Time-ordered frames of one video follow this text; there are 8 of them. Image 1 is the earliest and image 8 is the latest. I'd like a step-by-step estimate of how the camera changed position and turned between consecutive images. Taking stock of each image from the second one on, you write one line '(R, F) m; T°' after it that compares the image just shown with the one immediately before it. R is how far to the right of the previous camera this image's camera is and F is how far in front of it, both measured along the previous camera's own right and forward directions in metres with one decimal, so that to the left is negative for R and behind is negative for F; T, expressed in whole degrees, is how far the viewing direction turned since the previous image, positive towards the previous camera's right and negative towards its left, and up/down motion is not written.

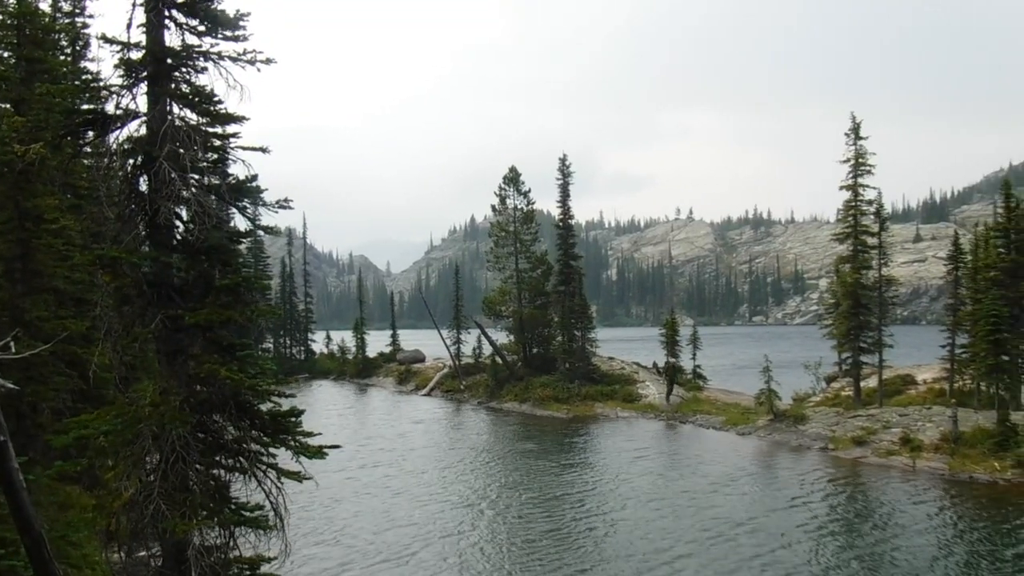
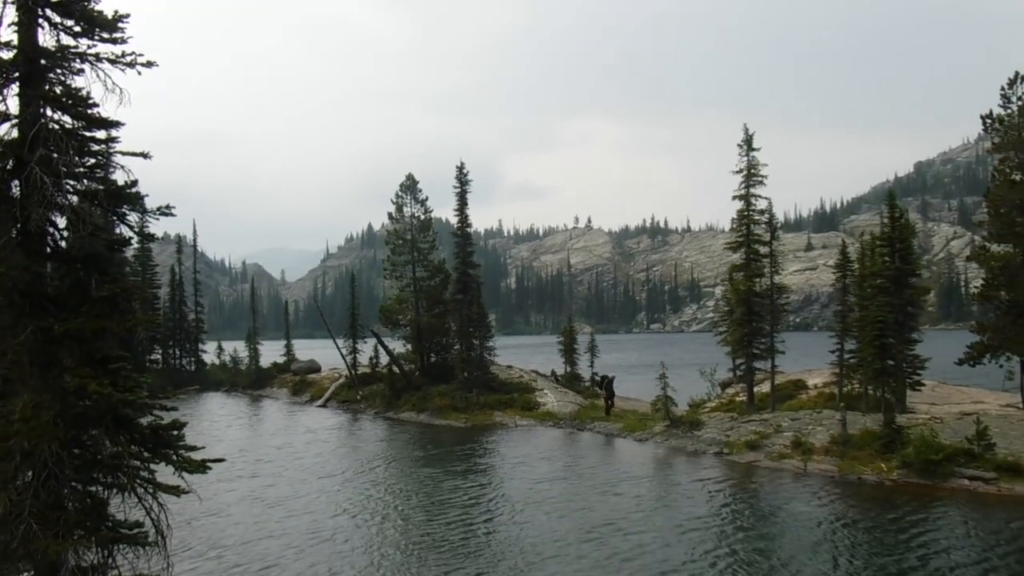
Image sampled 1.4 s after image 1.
(+0.5, +0.2) m; +5°
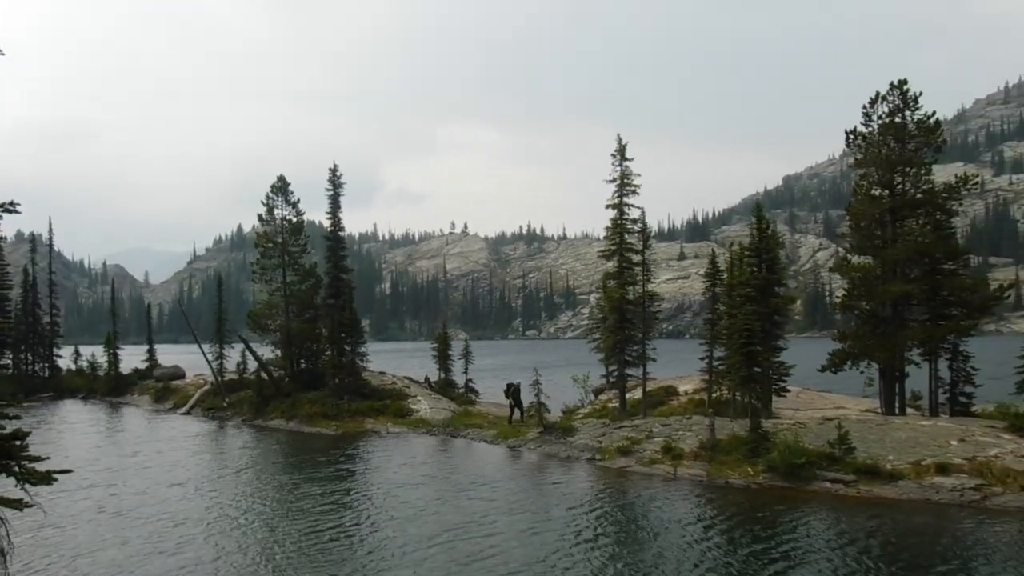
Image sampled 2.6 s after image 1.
(+0.5, +0.3) m; +6°
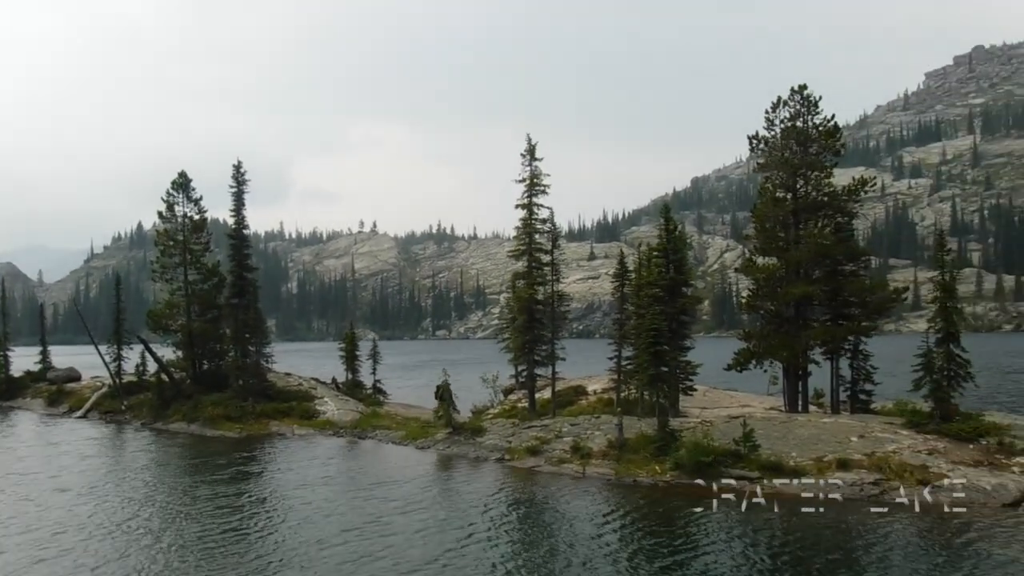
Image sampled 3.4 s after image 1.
(+0.3, +0.2) m; +5°
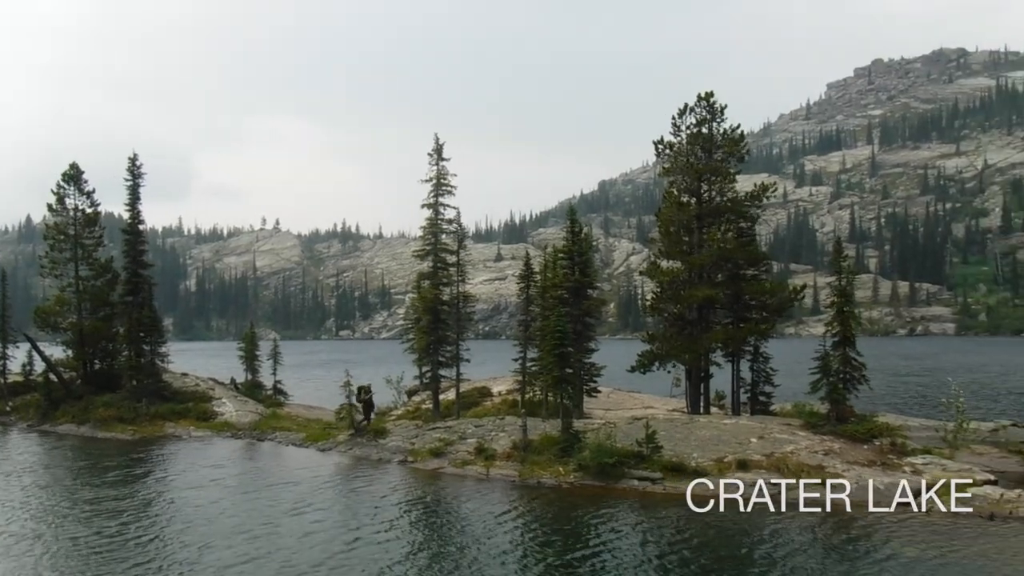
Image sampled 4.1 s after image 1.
(+0.3, +0.3) m; +5°
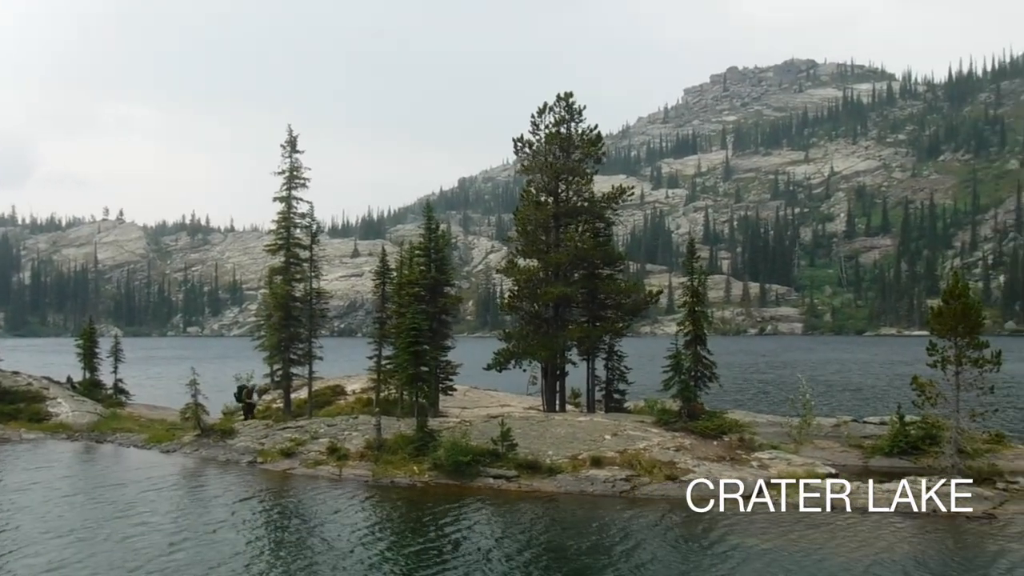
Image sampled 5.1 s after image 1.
(+0.5, +0.4) m; +7°
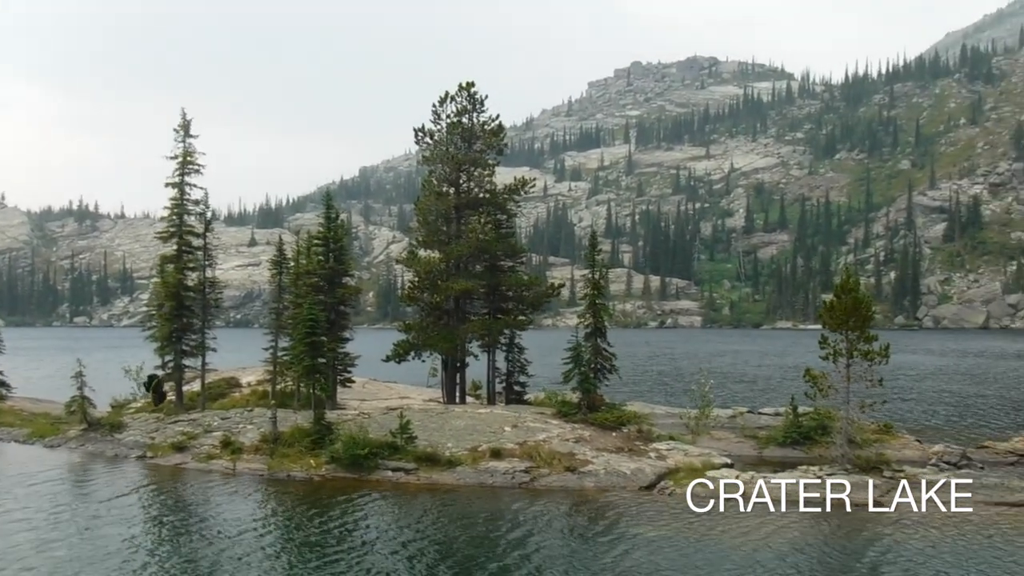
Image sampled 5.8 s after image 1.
(+0.3, +0.2) m; +5°
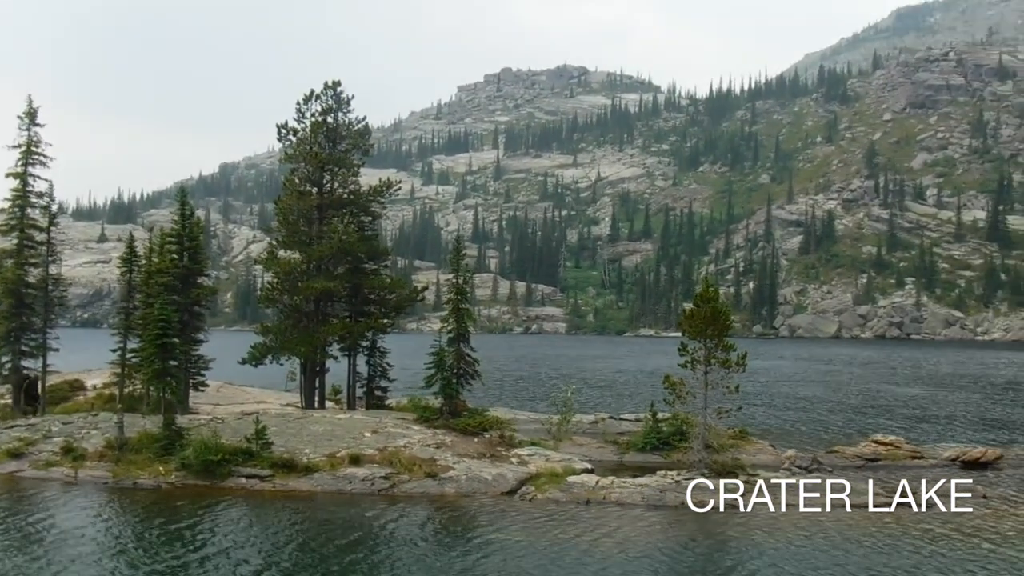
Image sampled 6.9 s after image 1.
(+0.3, +0.4) m; +7°
